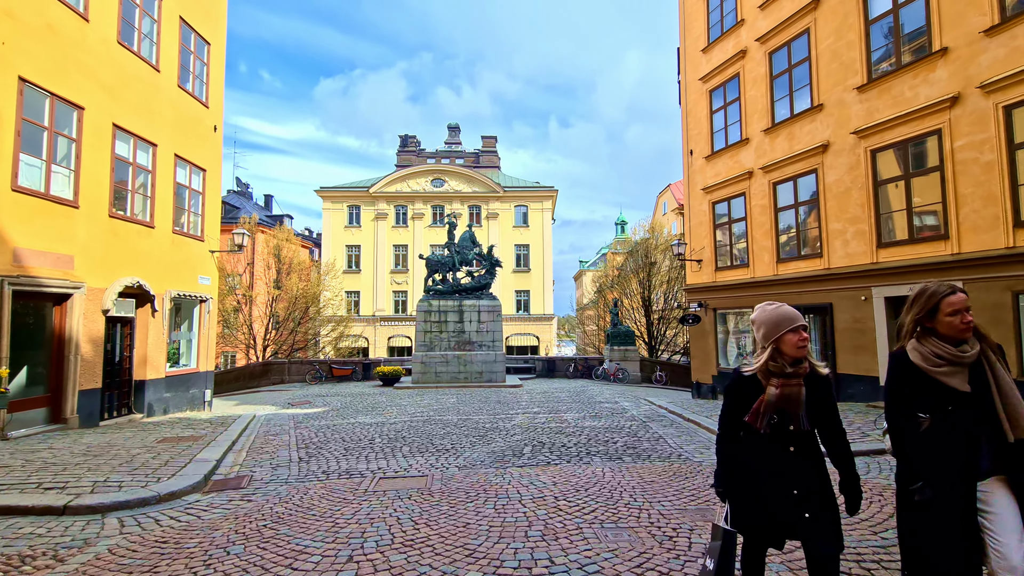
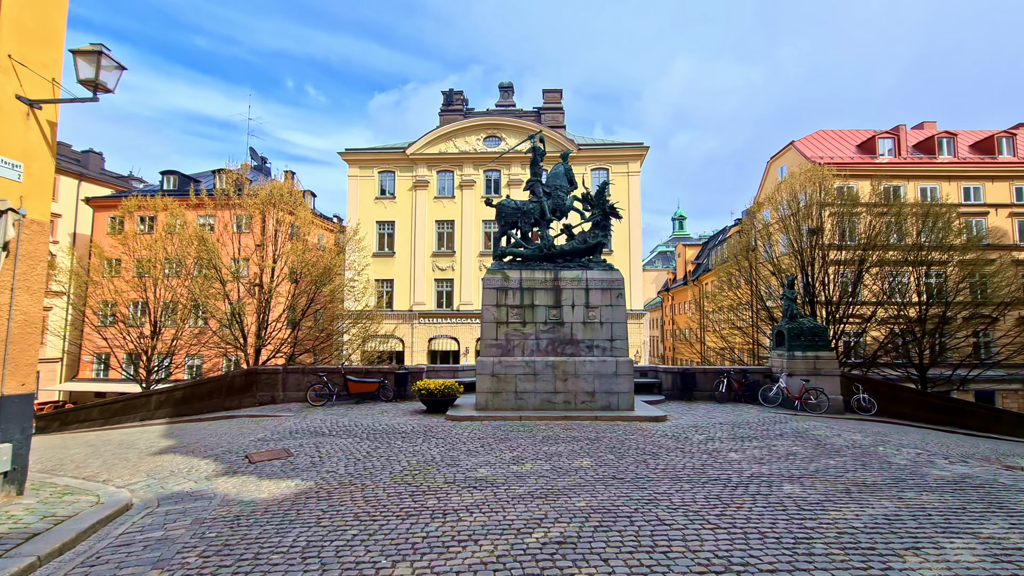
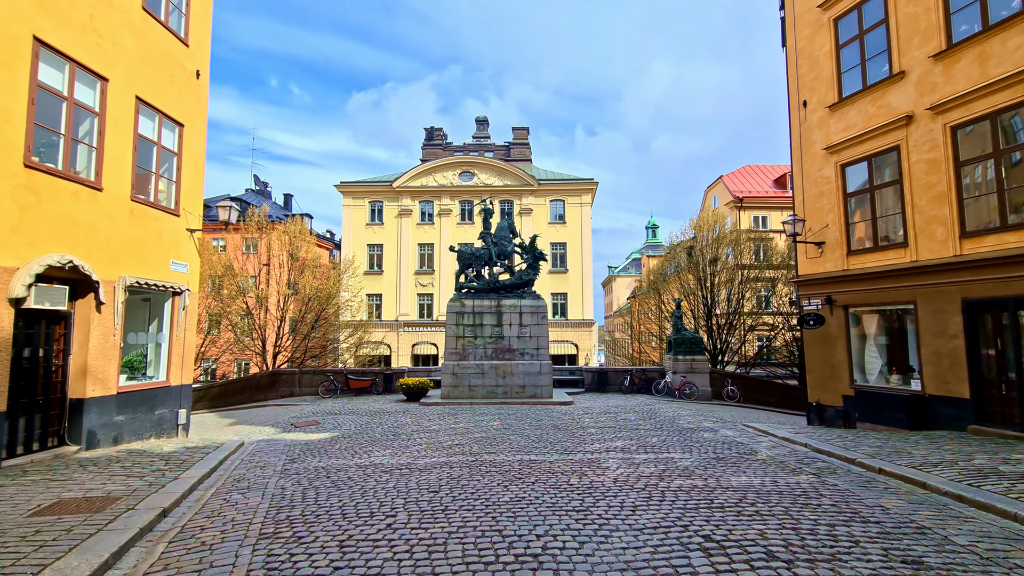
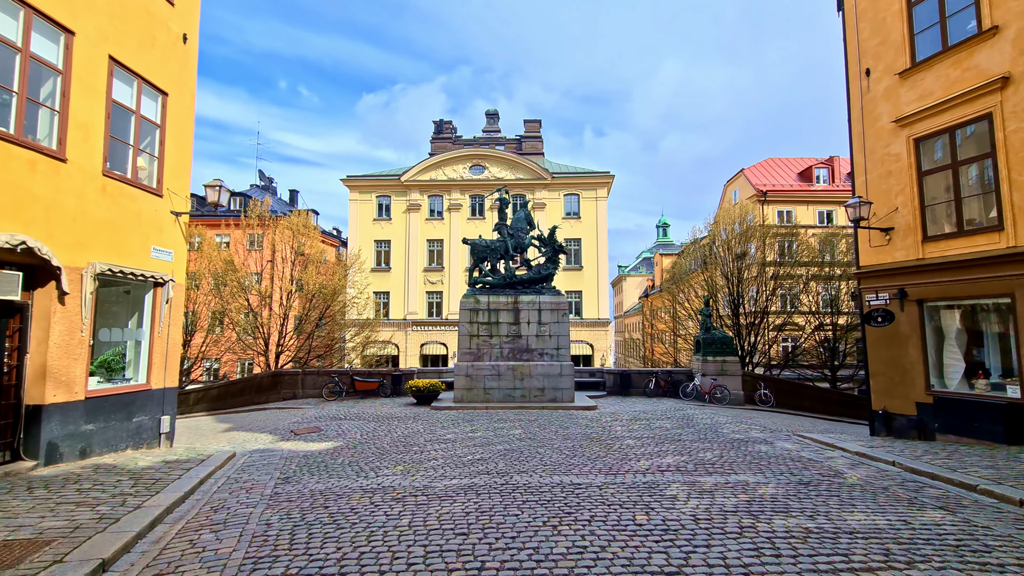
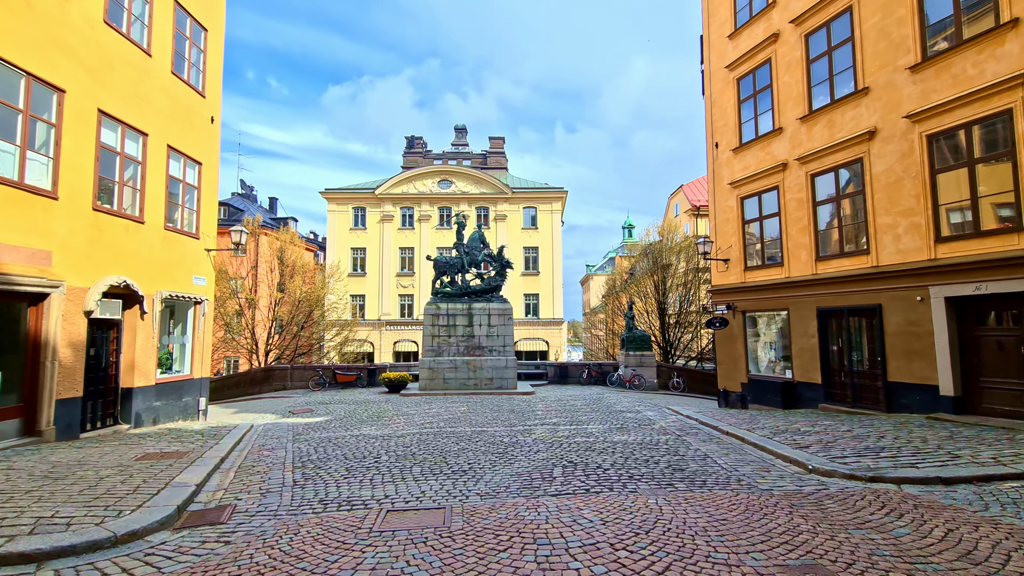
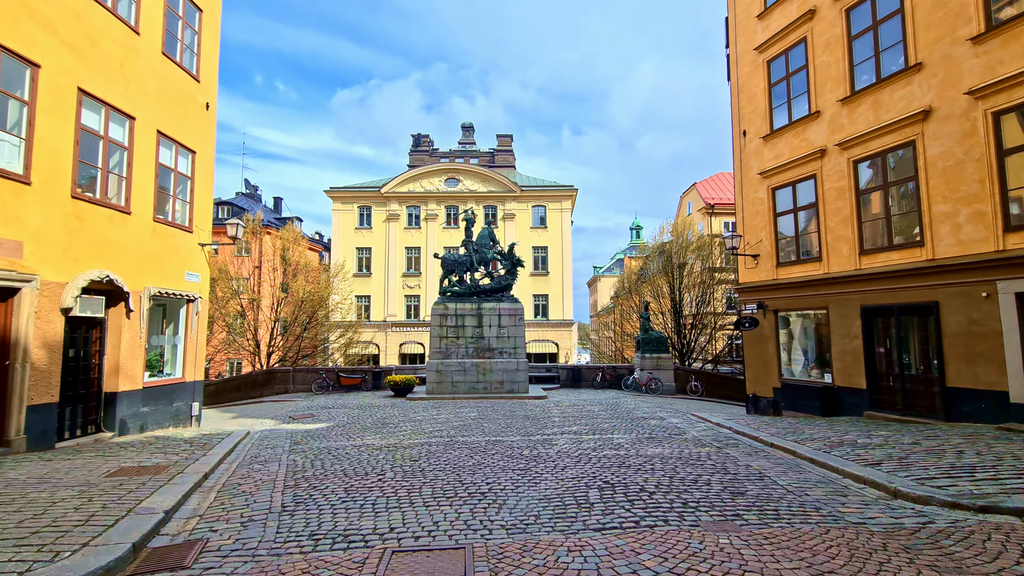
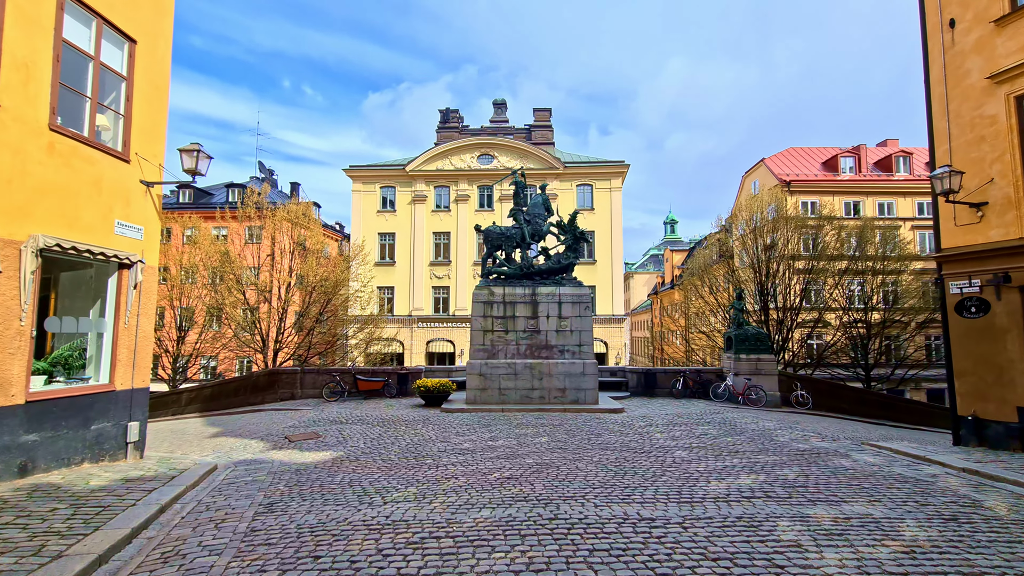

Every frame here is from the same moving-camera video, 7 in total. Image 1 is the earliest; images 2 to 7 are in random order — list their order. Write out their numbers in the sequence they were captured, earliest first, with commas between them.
5, 6, 3, 4, 7, 2
